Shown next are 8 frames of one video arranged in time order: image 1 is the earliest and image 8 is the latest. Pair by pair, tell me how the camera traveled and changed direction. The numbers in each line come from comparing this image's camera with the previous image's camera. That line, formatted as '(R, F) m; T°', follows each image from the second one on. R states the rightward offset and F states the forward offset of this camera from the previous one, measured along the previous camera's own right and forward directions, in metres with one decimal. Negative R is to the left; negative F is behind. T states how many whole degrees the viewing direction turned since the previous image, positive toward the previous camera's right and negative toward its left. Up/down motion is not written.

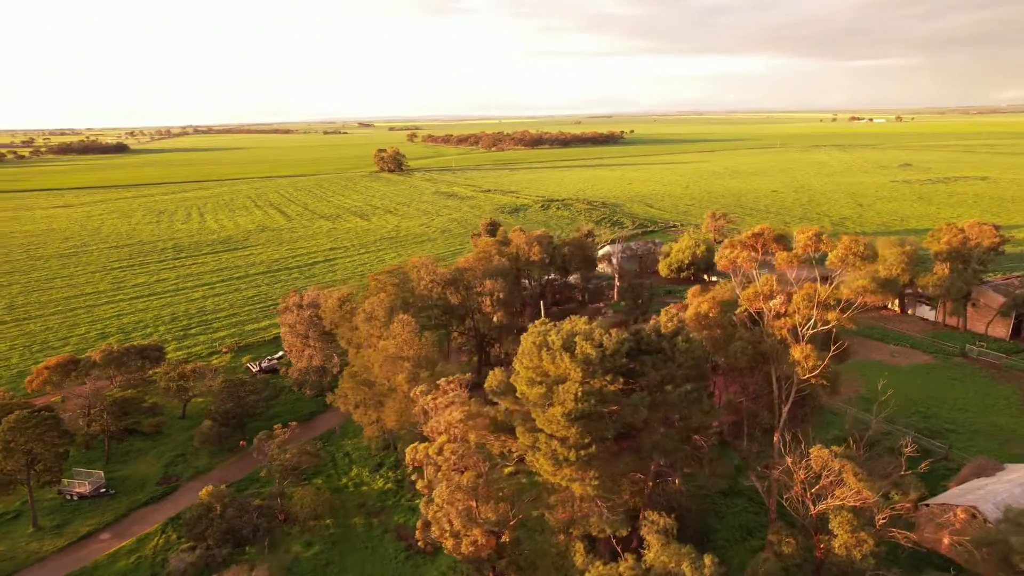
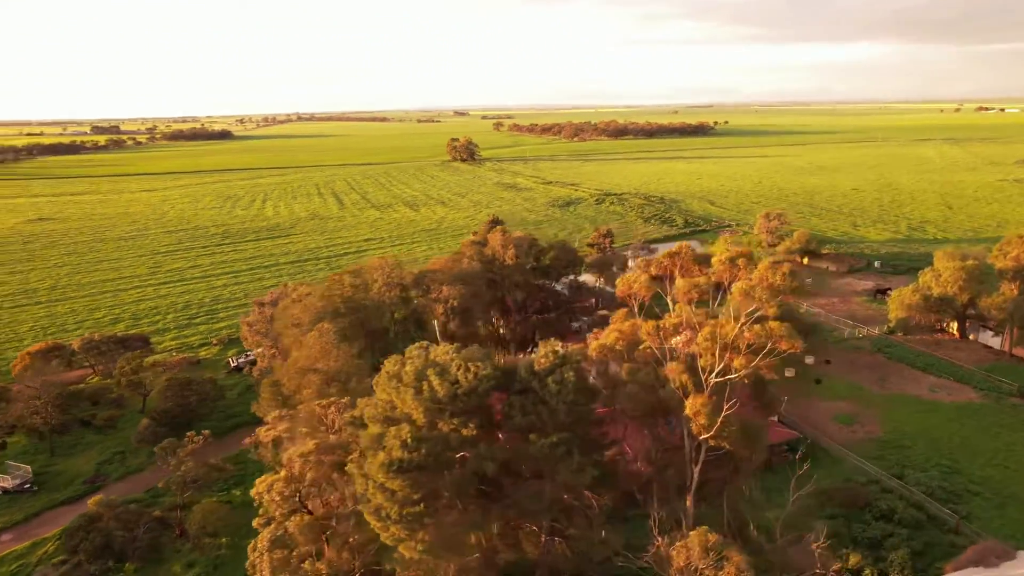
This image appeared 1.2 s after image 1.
(+7.4, +4.0) m; -8°
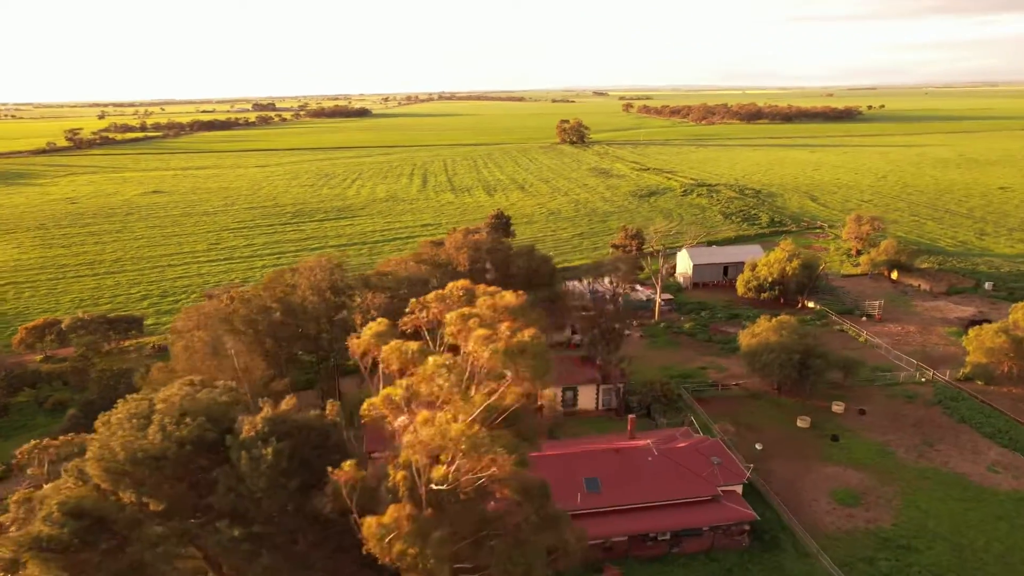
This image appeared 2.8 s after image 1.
(+9.8, +6.1) m; -11°
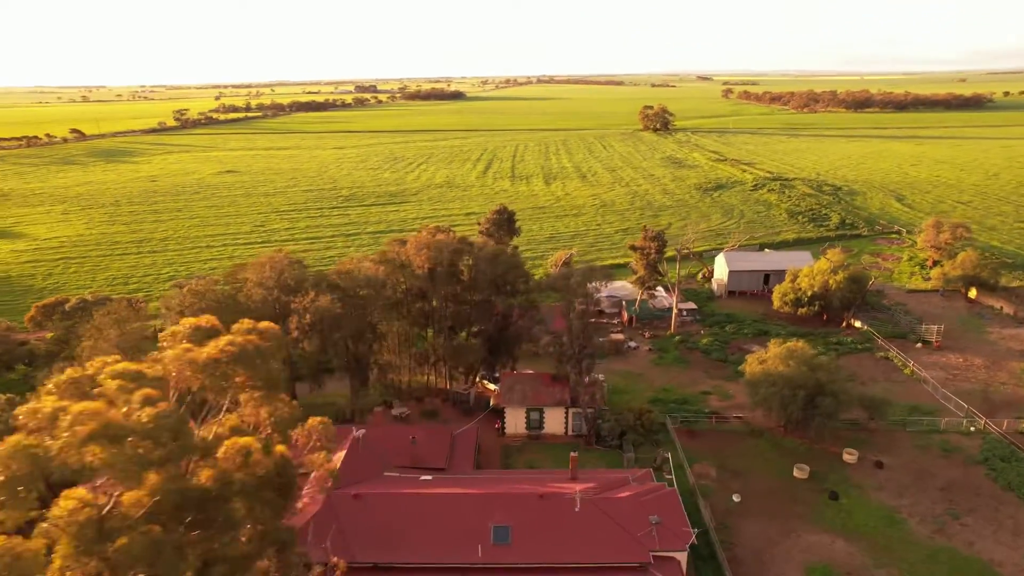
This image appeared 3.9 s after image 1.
(+6.5, +4.0) m; -8°
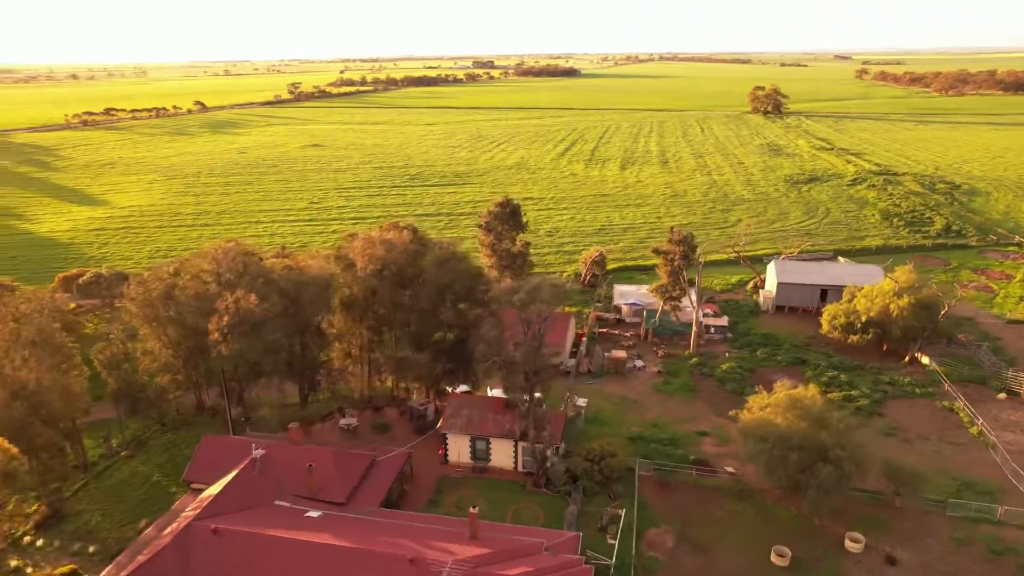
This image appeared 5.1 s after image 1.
(+6.9, +5.1) m; -9°
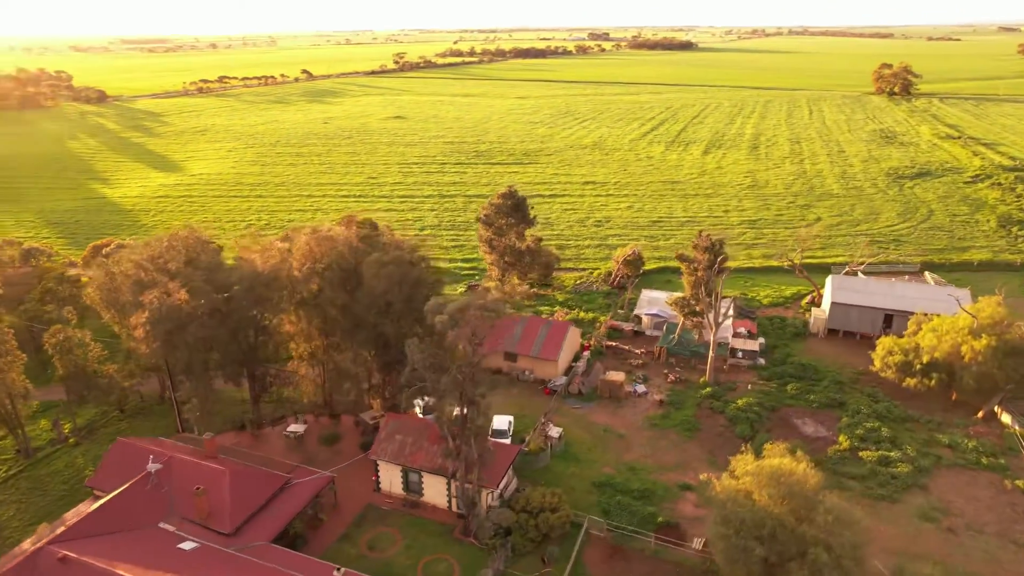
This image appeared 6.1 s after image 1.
(+6.0, +4.7) m; -9°
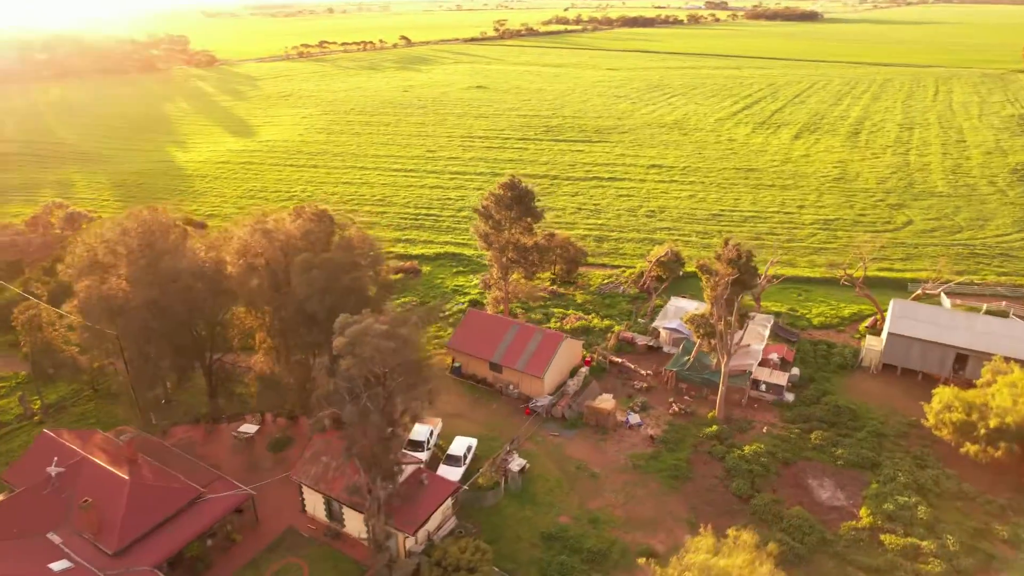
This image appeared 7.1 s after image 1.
(+5.2, +4.2) m; -8°
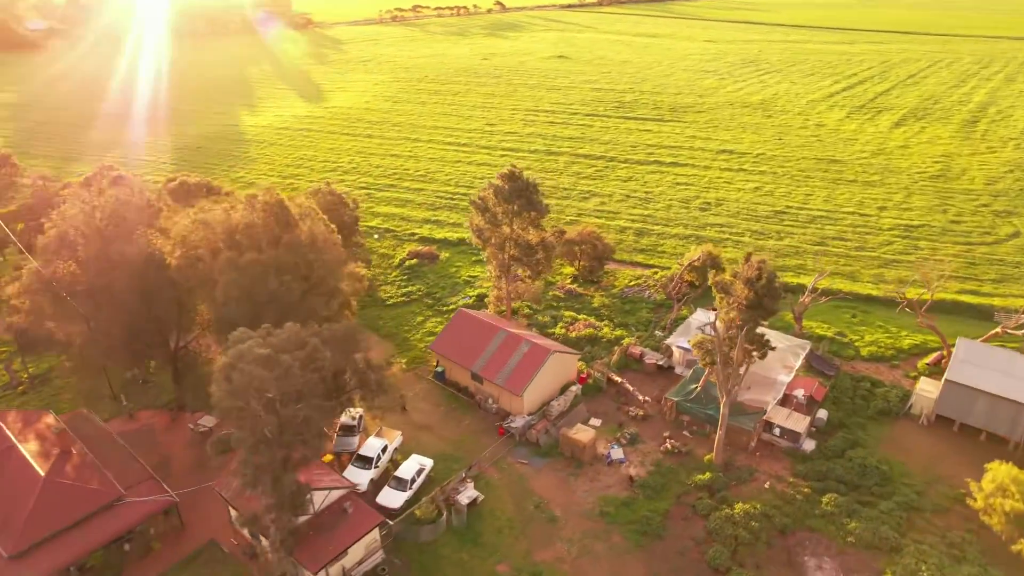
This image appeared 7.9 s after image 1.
(+4.5, +3.5) m; -8°
